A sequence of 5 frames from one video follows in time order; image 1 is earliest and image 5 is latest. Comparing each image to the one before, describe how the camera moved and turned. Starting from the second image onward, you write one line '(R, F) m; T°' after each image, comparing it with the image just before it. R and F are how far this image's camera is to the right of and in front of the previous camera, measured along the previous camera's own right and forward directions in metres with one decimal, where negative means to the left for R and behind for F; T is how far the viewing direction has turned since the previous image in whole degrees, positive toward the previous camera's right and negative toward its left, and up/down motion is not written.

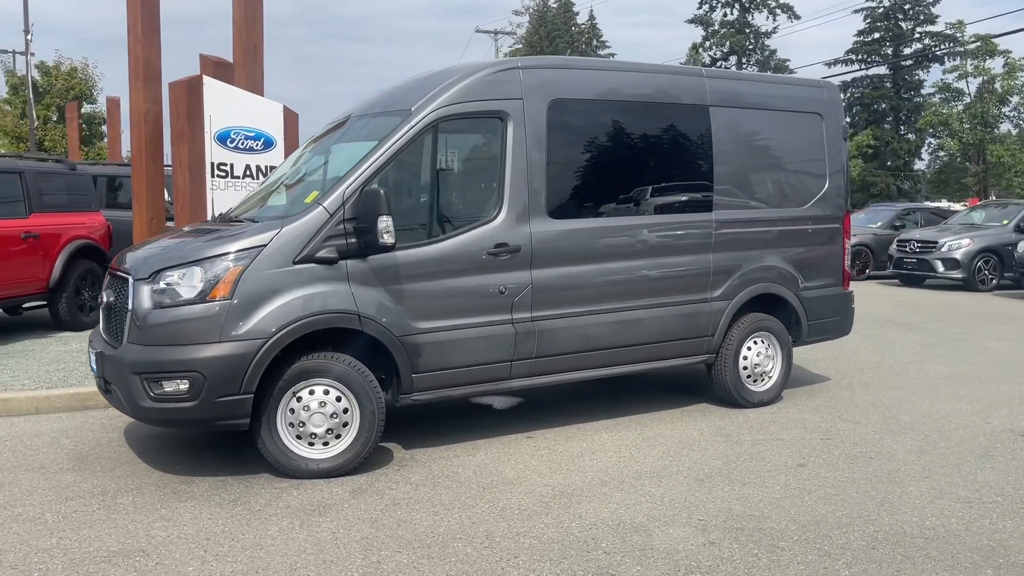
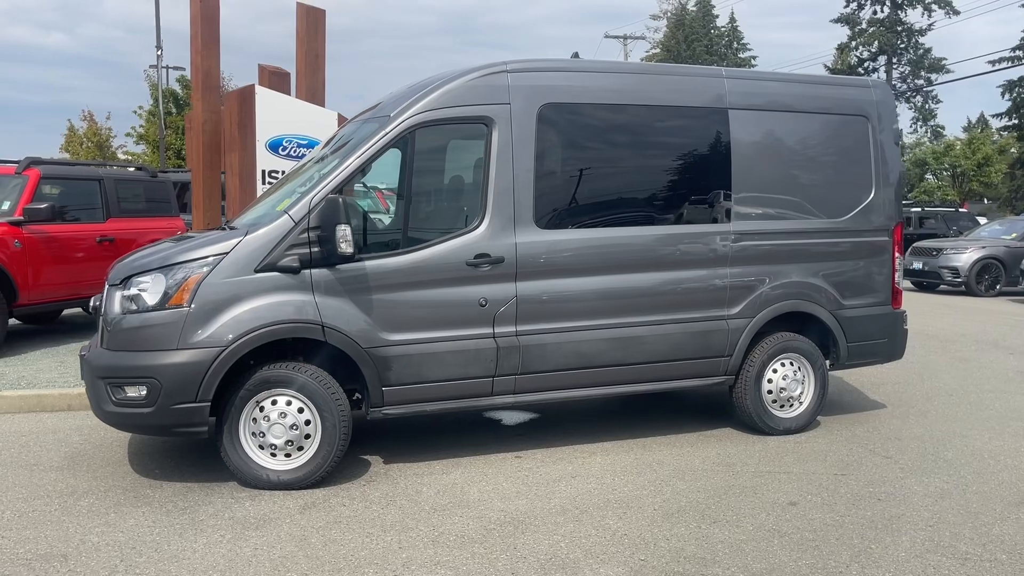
(+0.9, +0.3) m; -9°
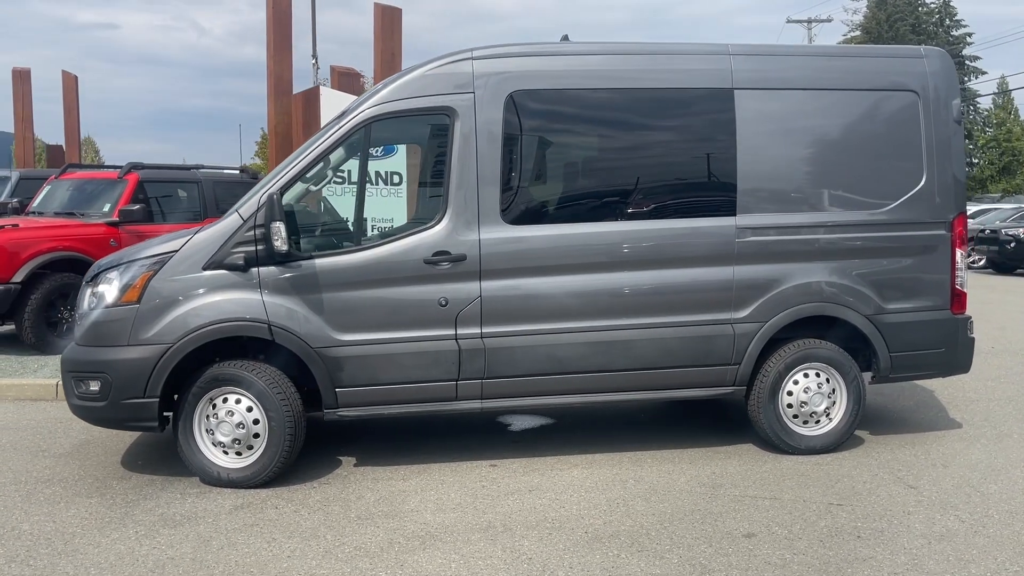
(+1.3, +0.4) m; -12°
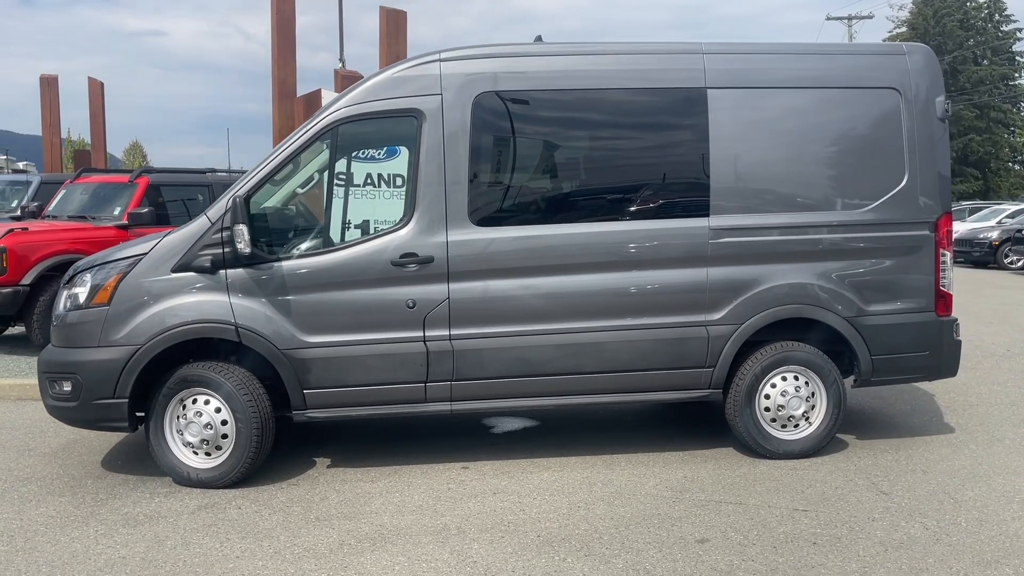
(+0.4, 0.0) m; -3°
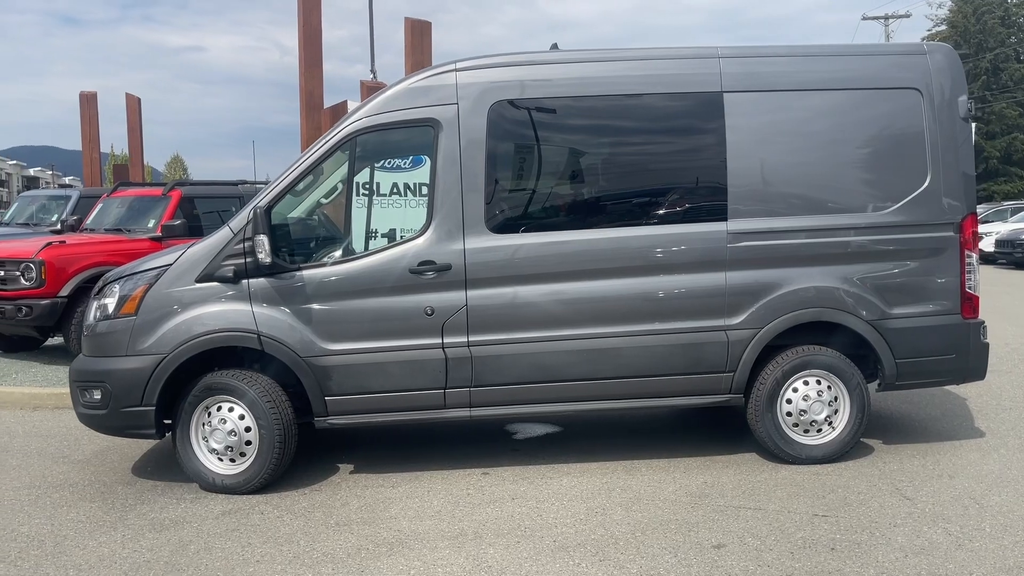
(+0.1, 0.0) m; -2°
